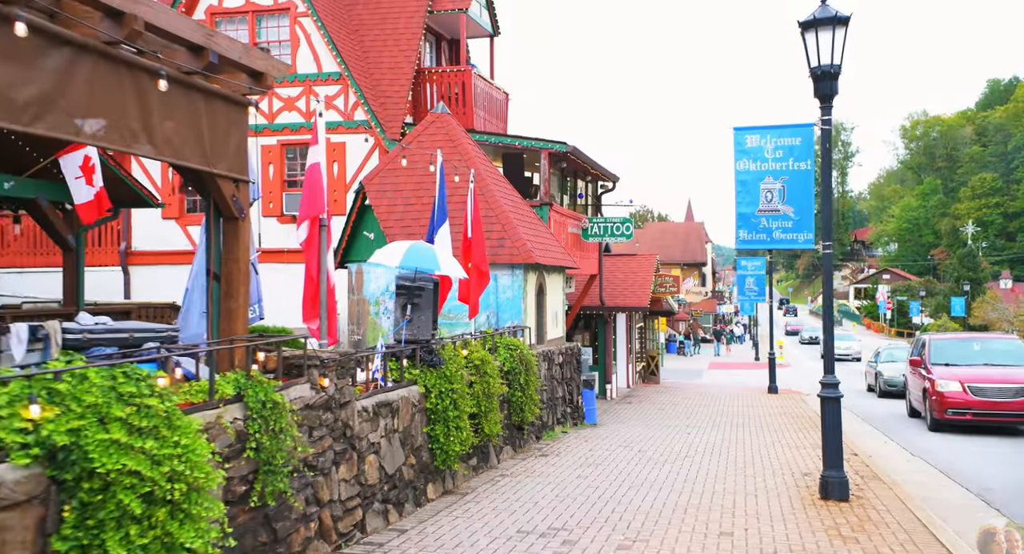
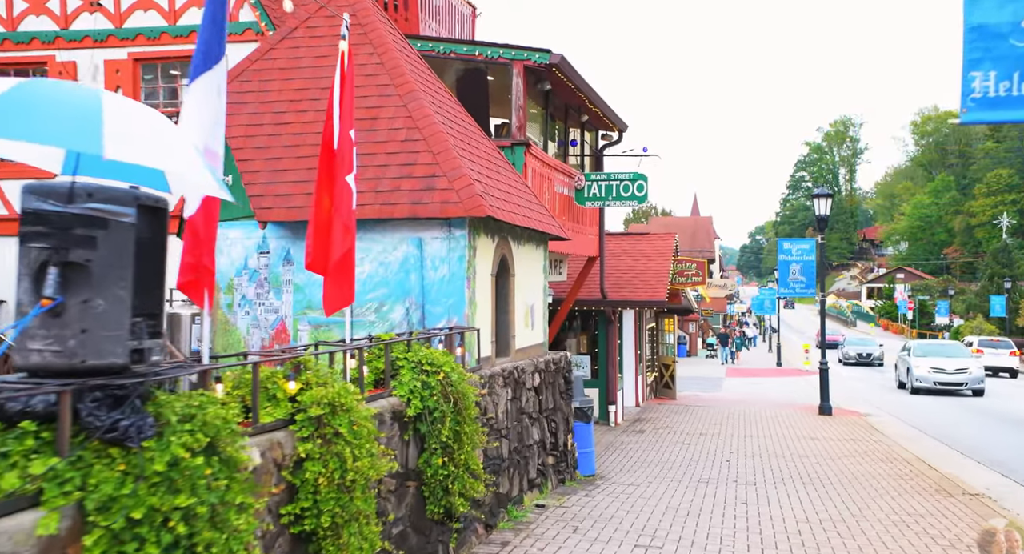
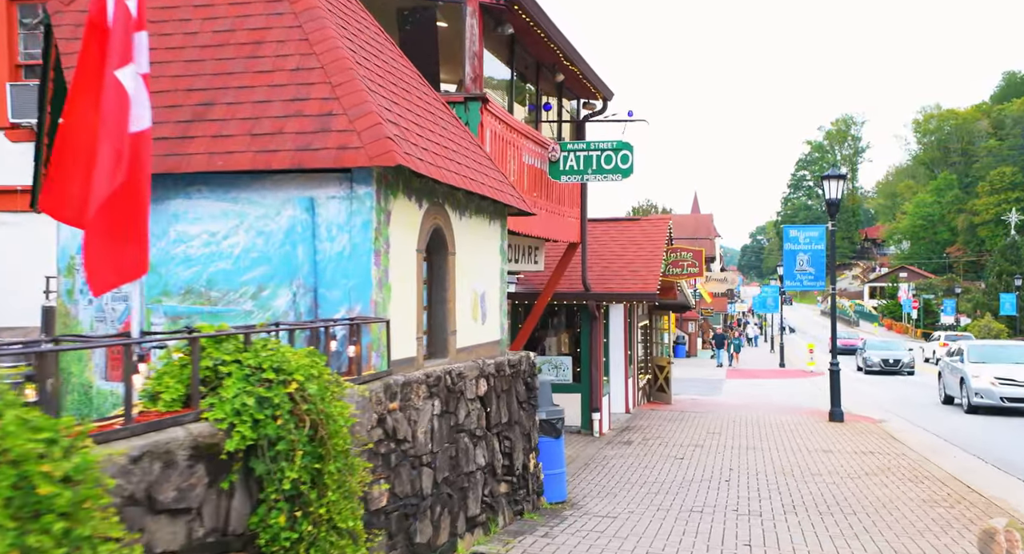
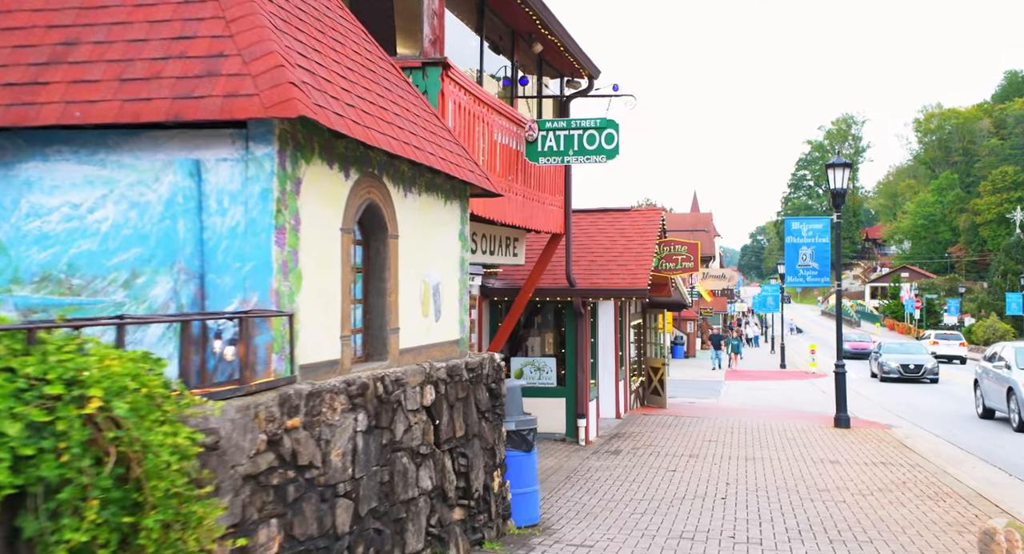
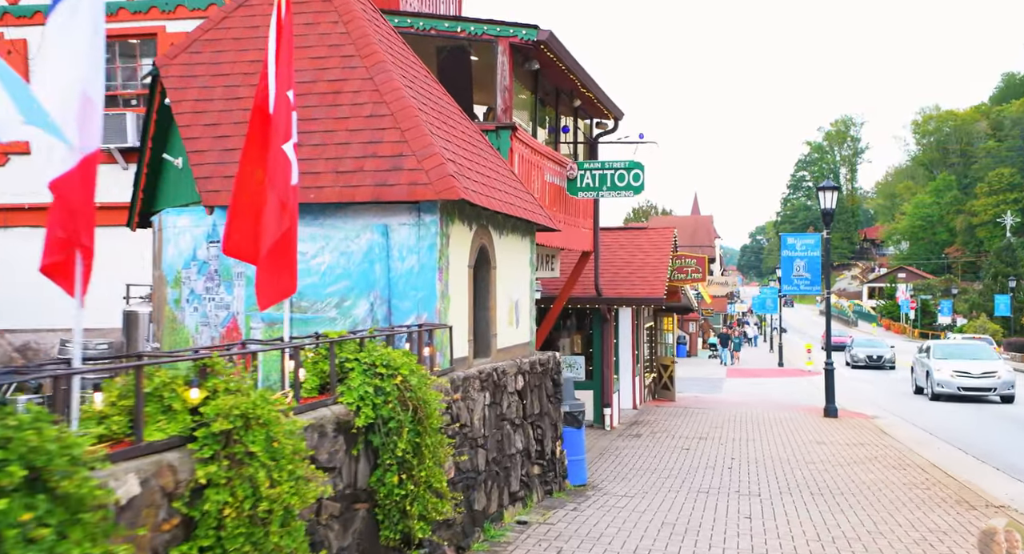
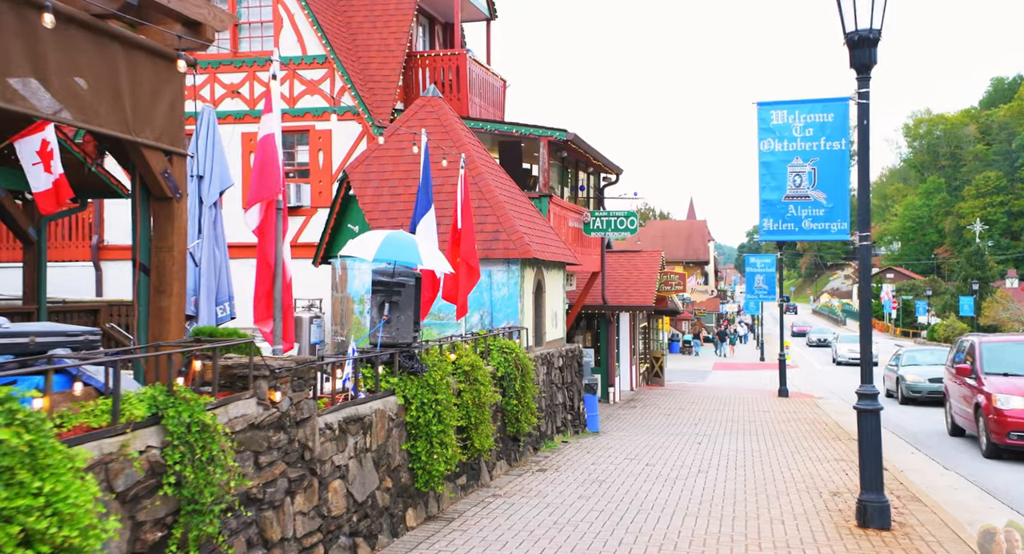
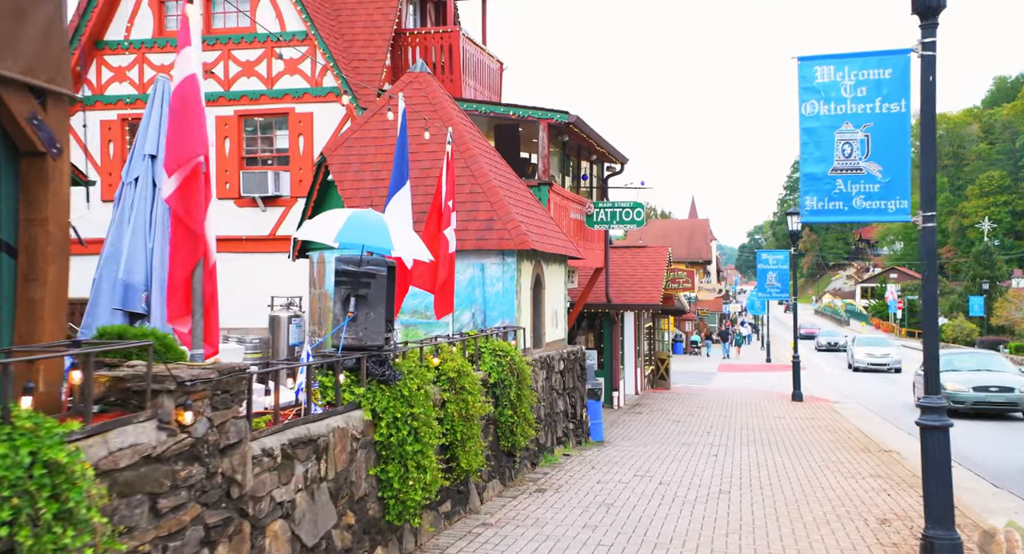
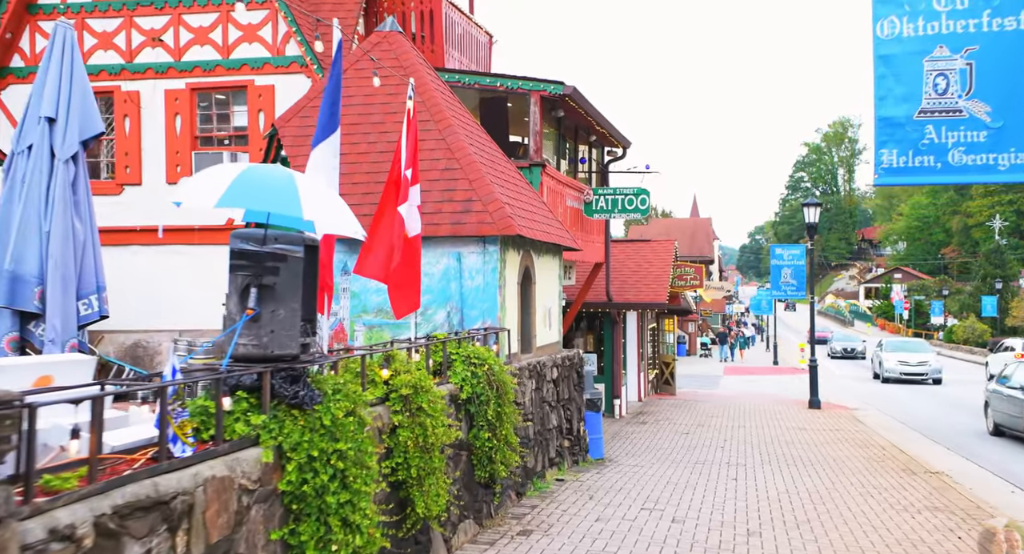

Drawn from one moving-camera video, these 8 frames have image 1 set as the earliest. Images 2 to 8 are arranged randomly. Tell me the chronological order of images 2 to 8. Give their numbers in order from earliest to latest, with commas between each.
6, 7, 8, 2, 5, 3, 4
